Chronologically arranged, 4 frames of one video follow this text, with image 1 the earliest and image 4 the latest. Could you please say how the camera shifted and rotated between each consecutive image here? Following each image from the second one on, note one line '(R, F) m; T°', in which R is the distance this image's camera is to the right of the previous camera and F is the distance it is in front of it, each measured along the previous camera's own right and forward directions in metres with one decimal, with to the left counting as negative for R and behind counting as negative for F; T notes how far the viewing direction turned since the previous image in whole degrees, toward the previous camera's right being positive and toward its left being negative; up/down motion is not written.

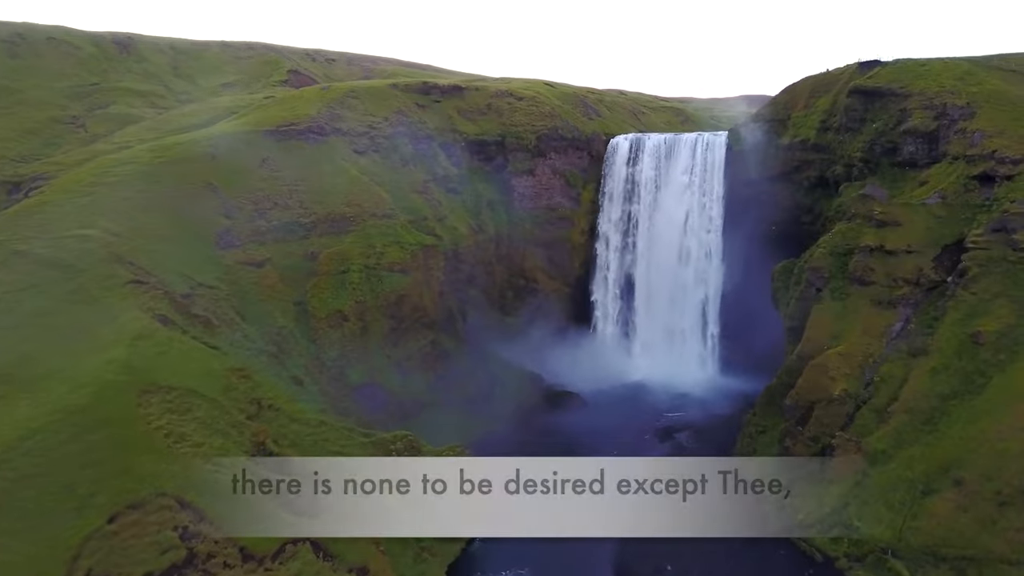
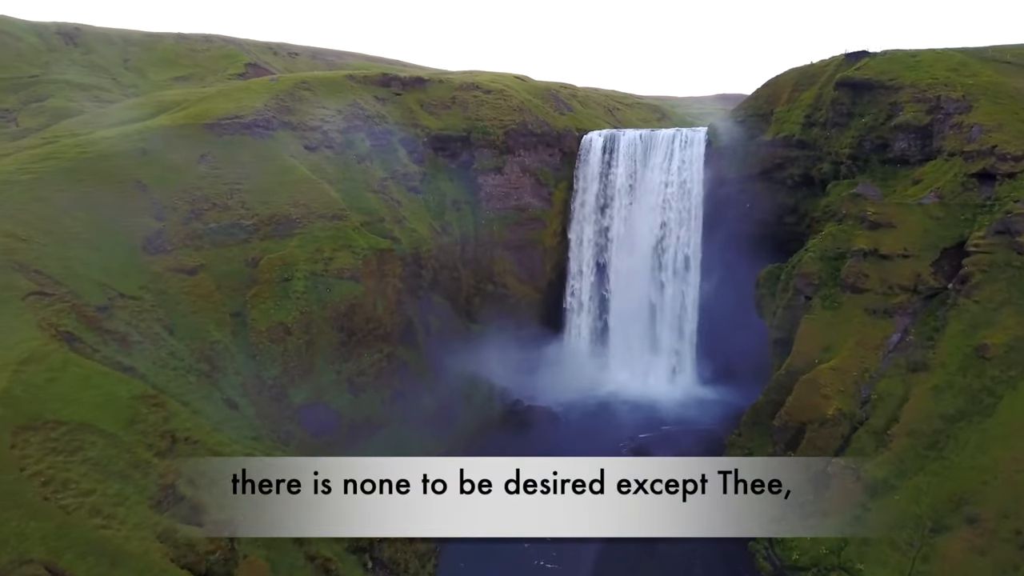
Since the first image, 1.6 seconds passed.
(+0.8, +3.9) m; +2°
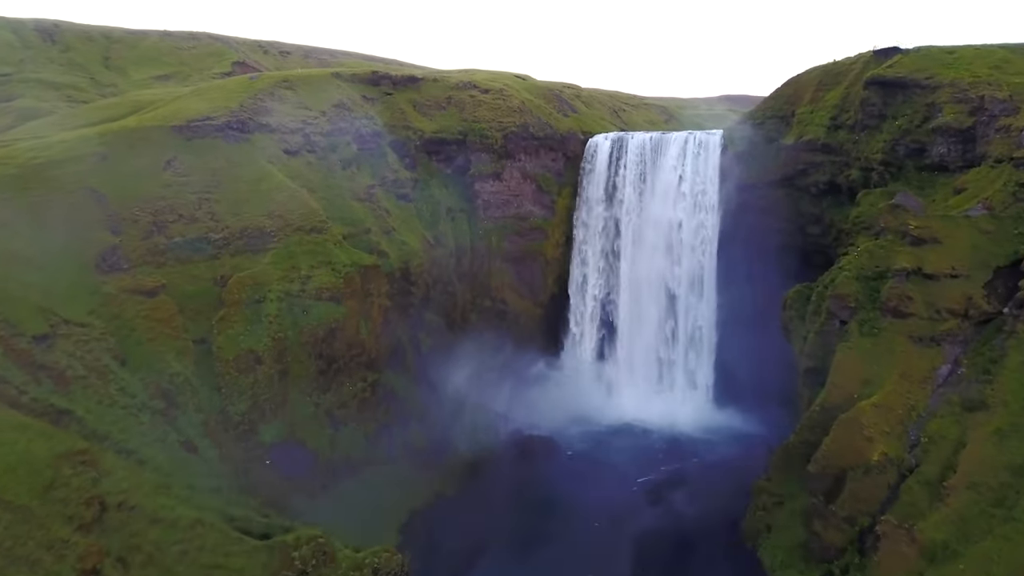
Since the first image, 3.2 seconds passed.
(+0.1, +4.2) m; 0°
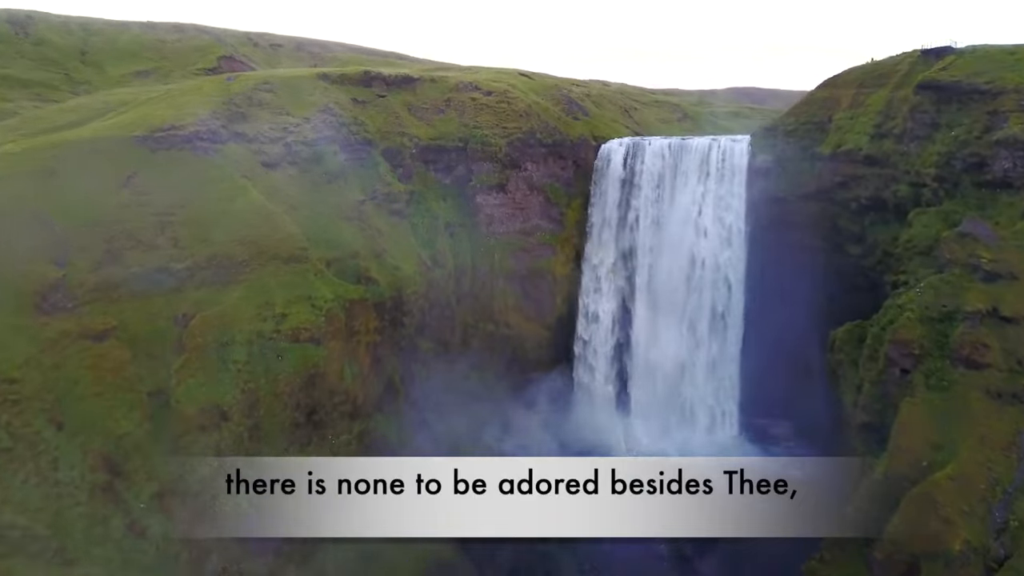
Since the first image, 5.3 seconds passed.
(-0.4, +4.9) m; 0°
